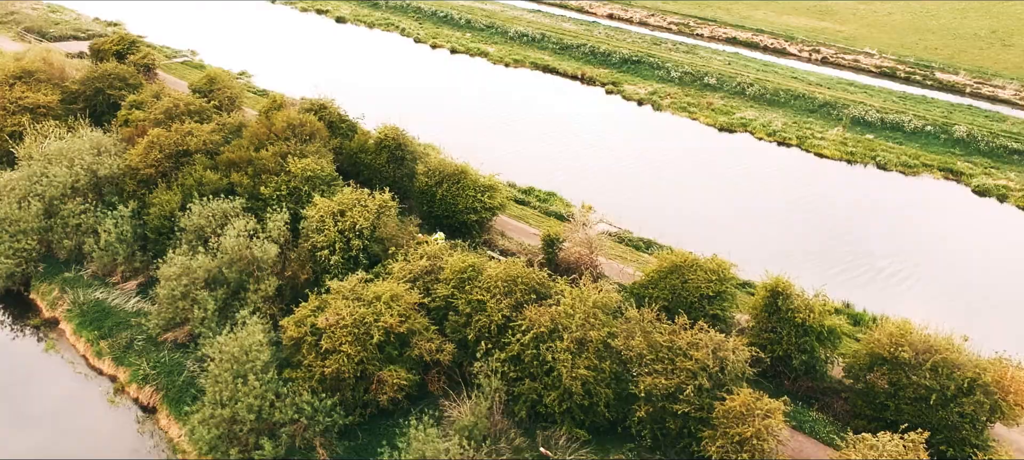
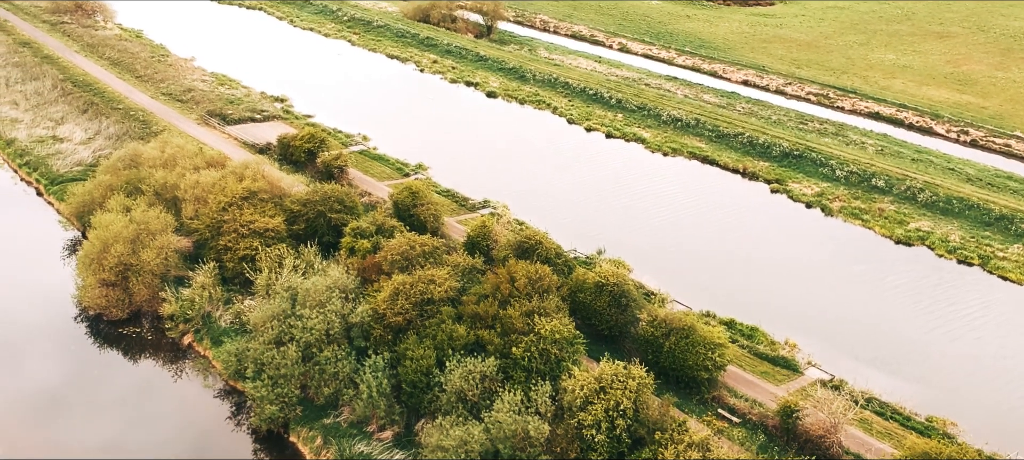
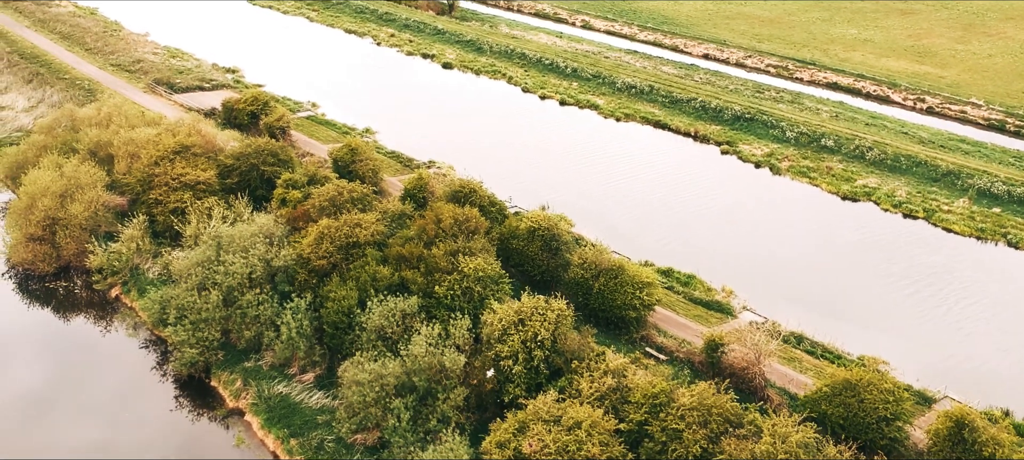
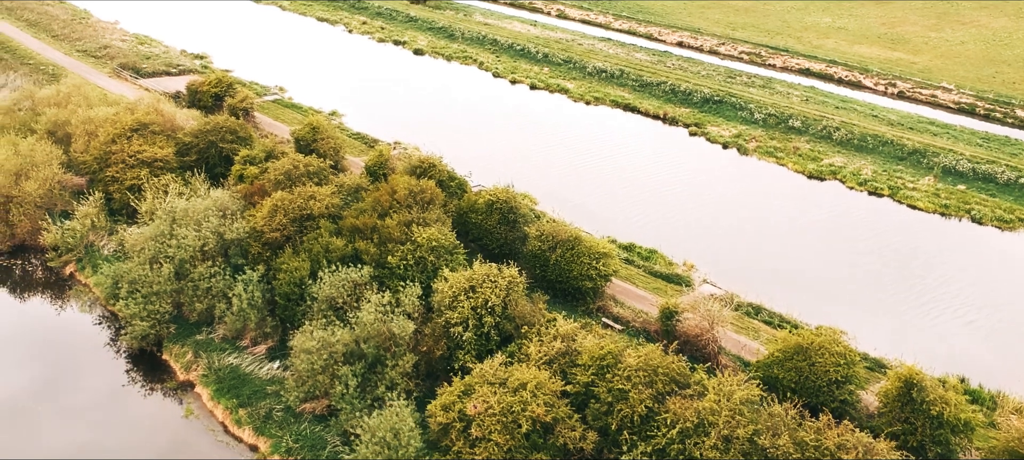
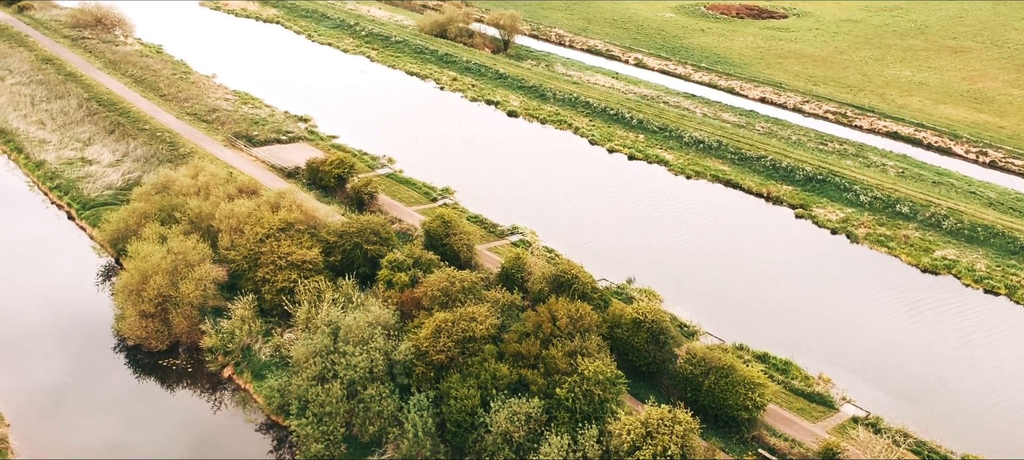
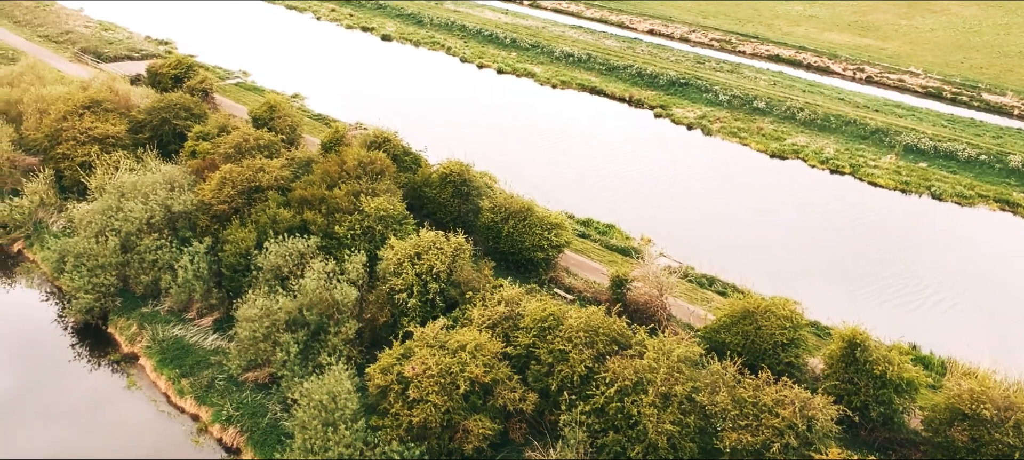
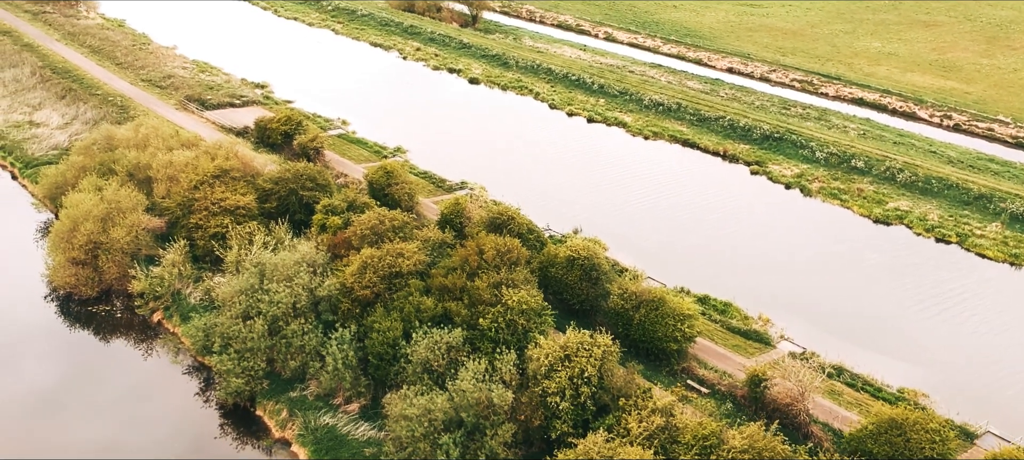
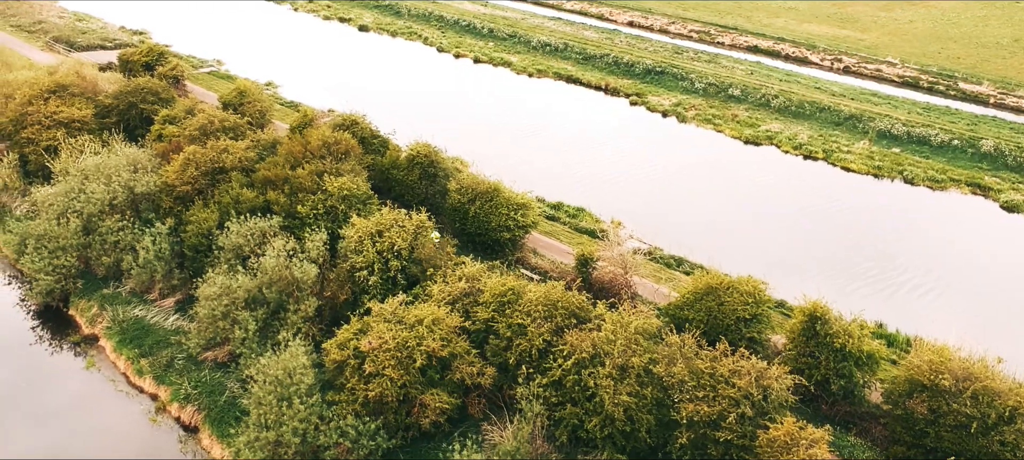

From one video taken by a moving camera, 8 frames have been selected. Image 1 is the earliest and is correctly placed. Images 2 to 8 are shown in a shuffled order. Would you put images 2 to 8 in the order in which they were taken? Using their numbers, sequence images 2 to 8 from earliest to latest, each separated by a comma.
8, 6, 4, 3, 7, 2, 5
